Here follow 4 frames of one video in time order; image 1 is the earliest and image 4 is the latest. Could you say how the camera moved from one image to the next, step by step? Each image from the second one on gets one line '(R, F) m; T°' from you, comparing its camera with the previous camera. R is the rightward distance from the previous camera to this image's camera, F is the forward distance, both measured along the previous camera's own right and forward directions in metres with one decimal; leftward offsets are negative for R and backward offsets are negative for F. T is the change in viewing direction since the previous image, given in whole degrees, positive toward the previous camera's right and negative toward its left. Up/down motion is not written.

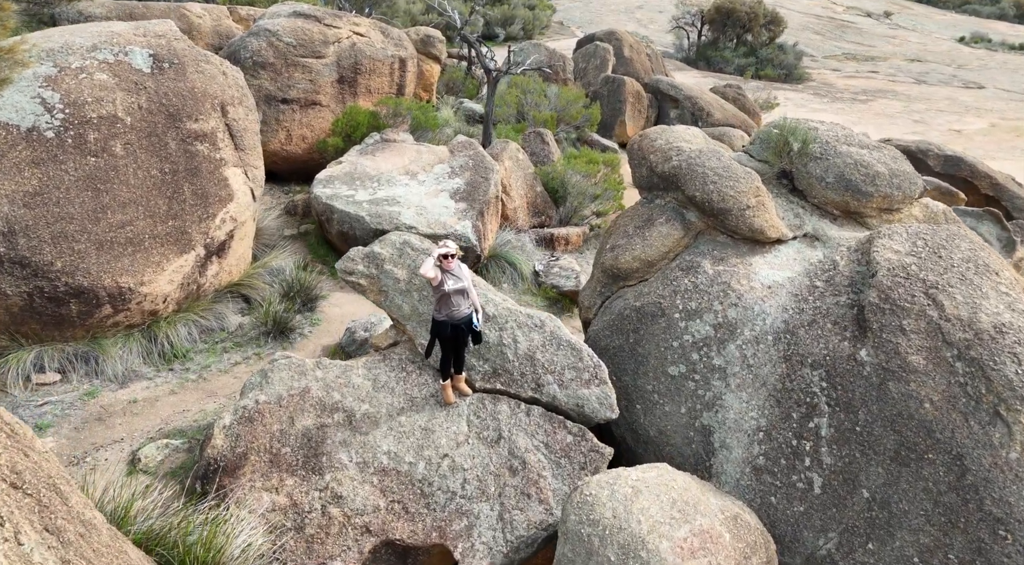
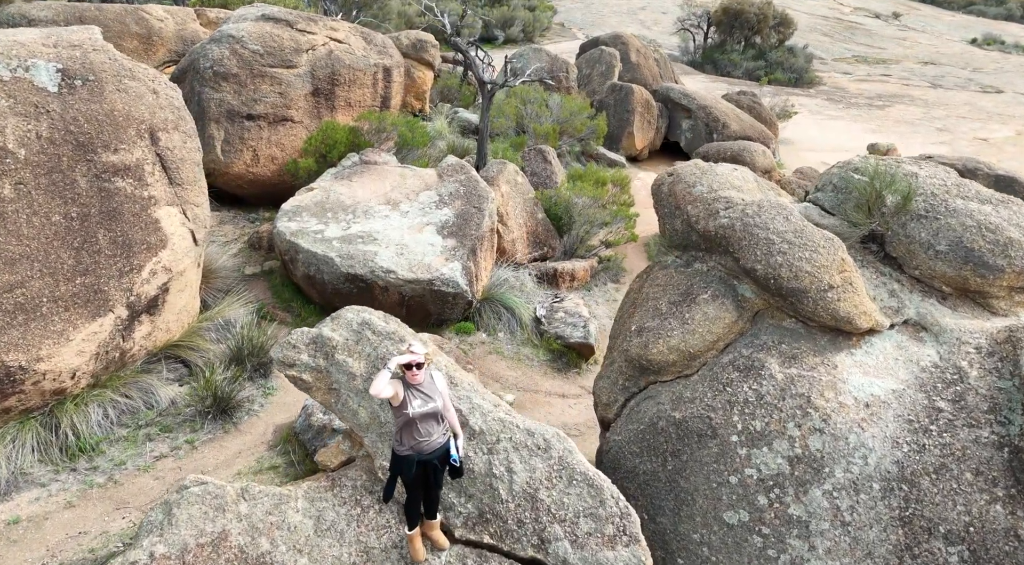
(0.0, +0.9) m; 0°
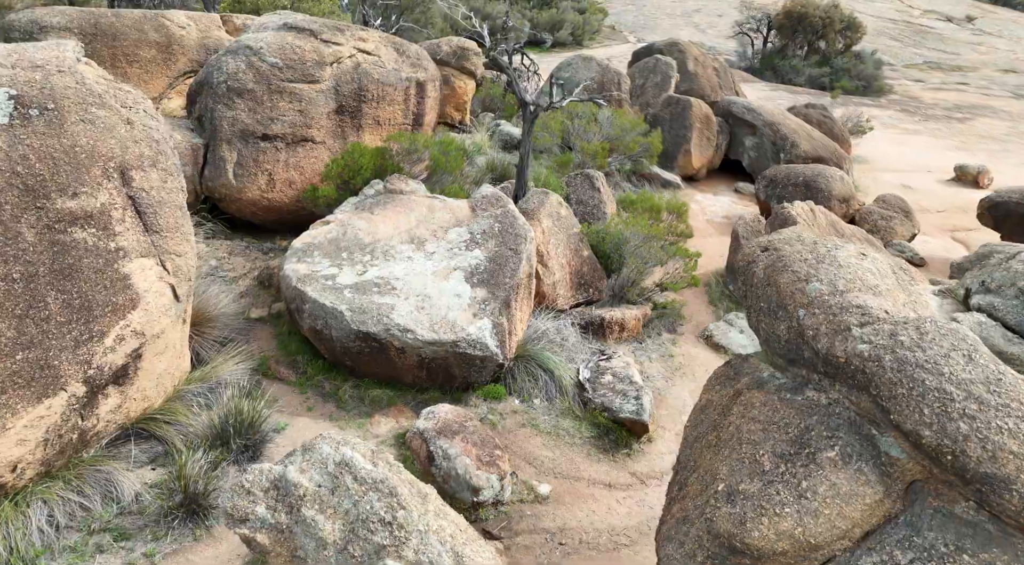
(0.0, +0.8) m; -4°
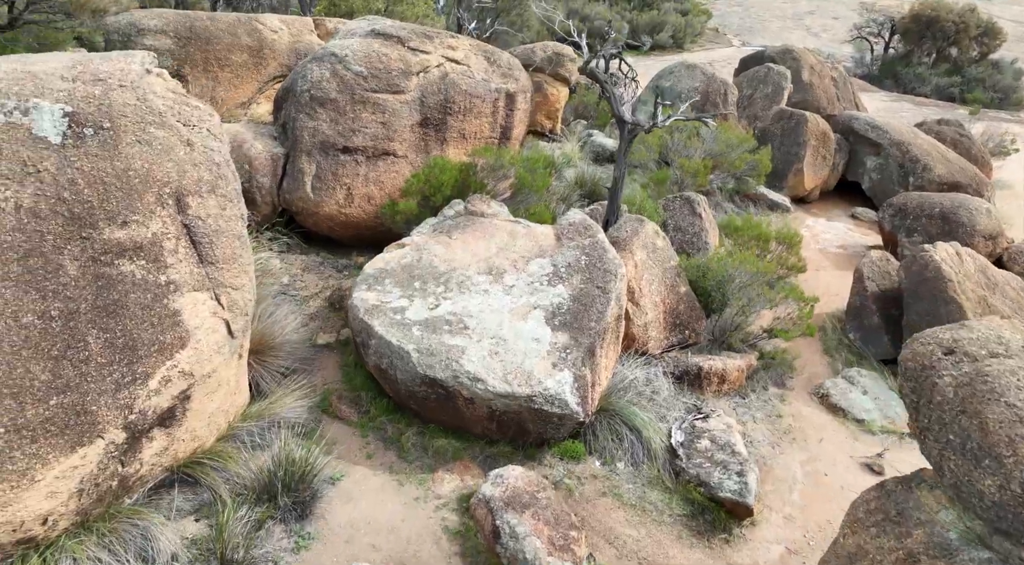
(0.0, +0.5) m; -7°
